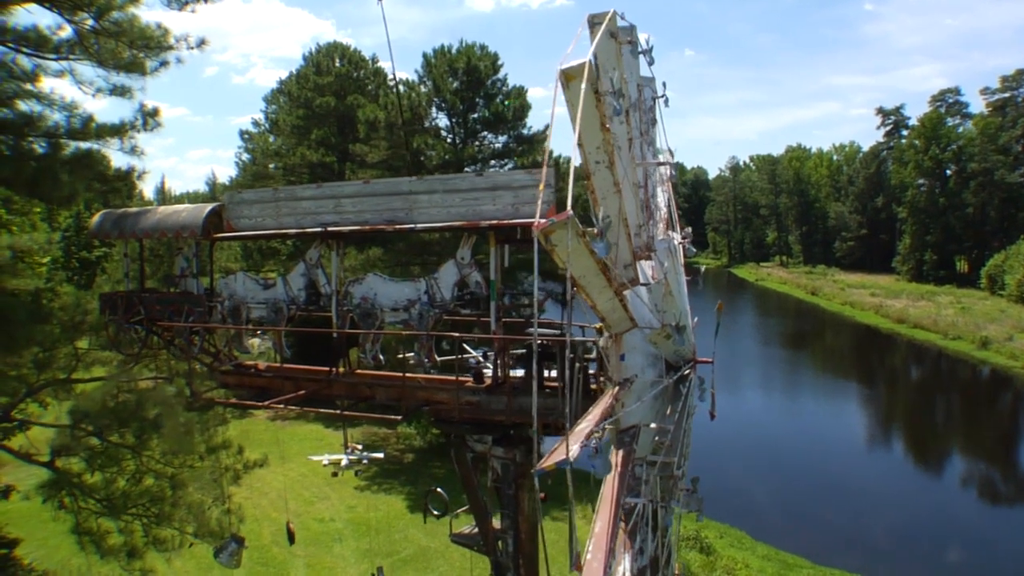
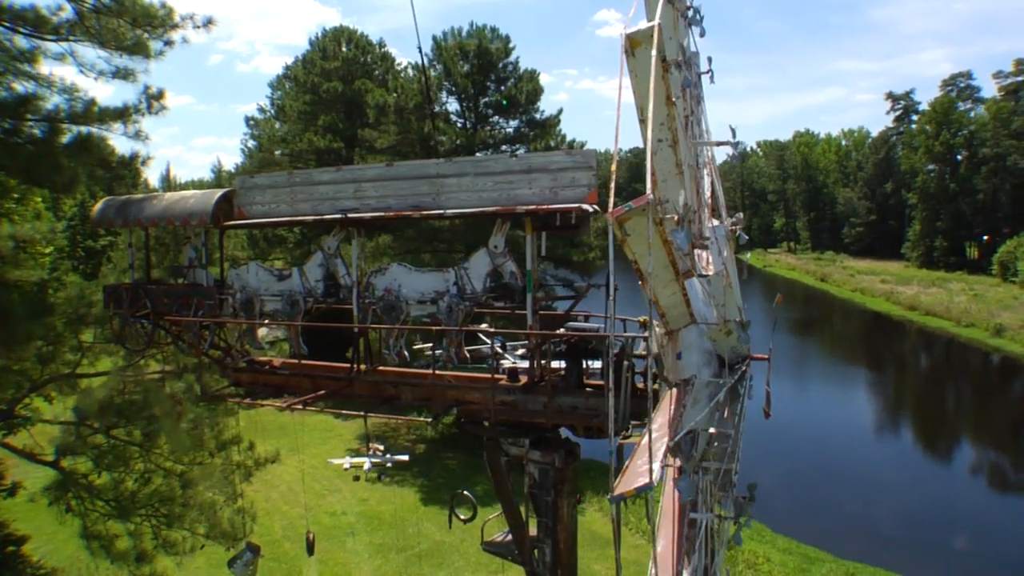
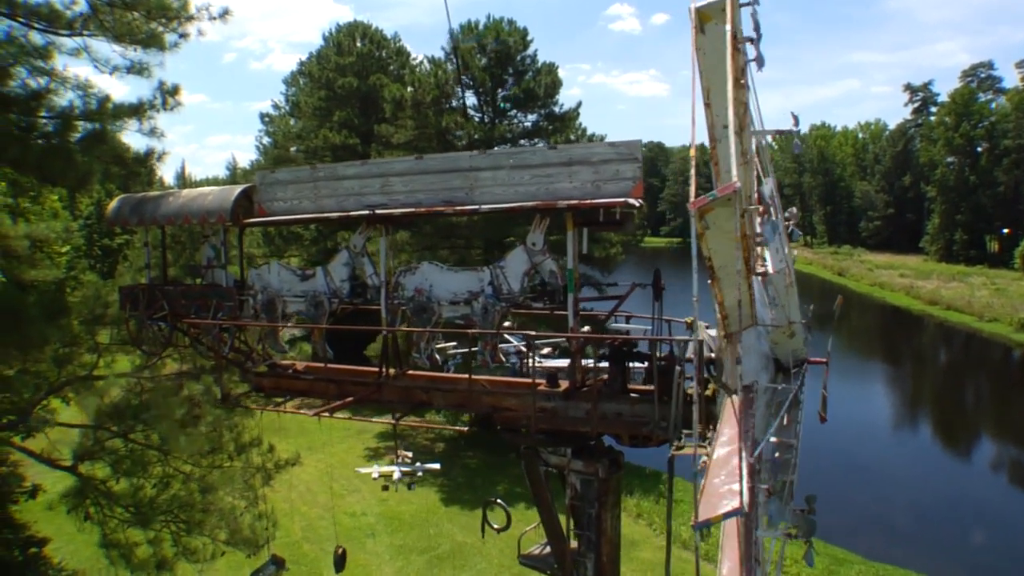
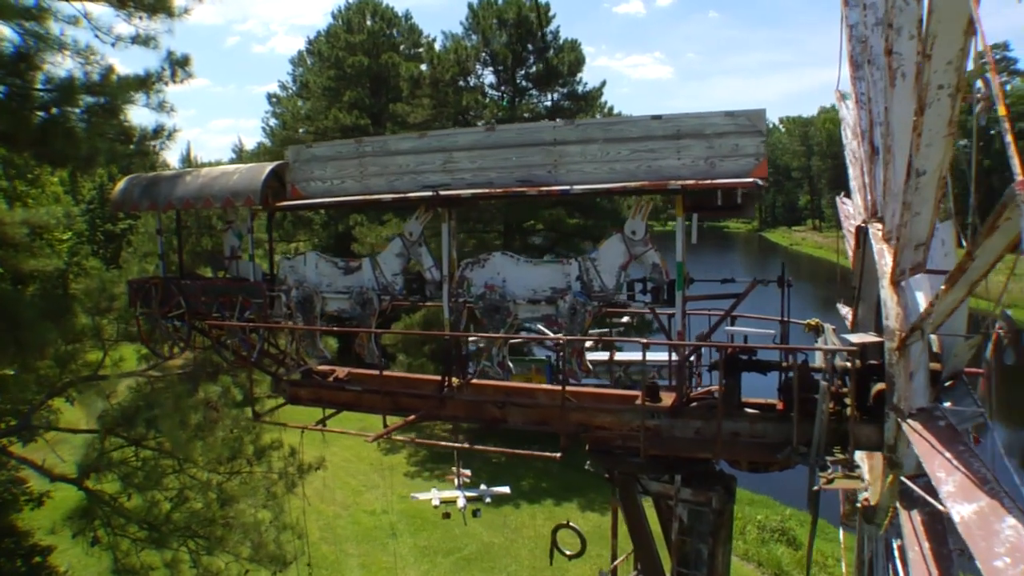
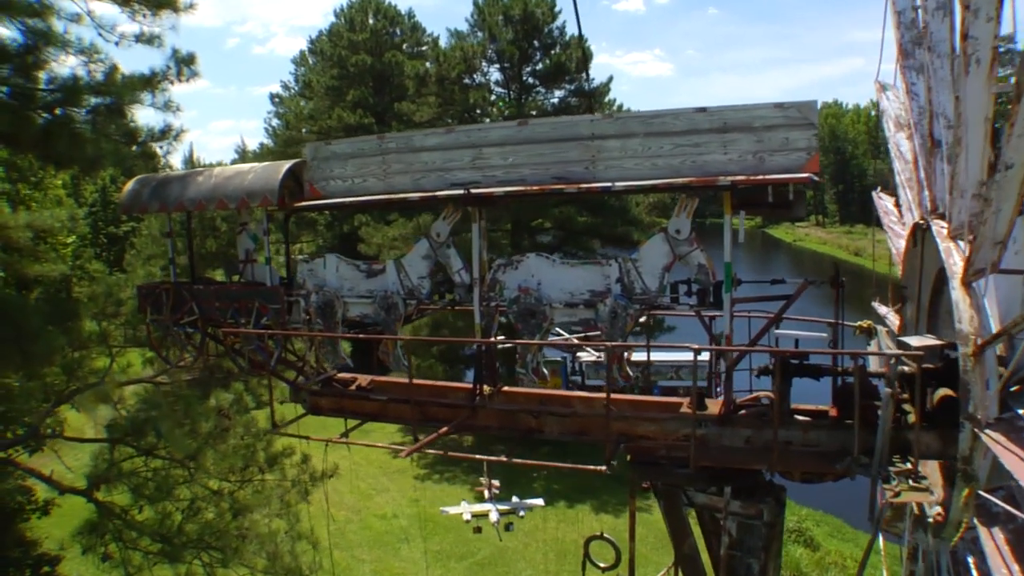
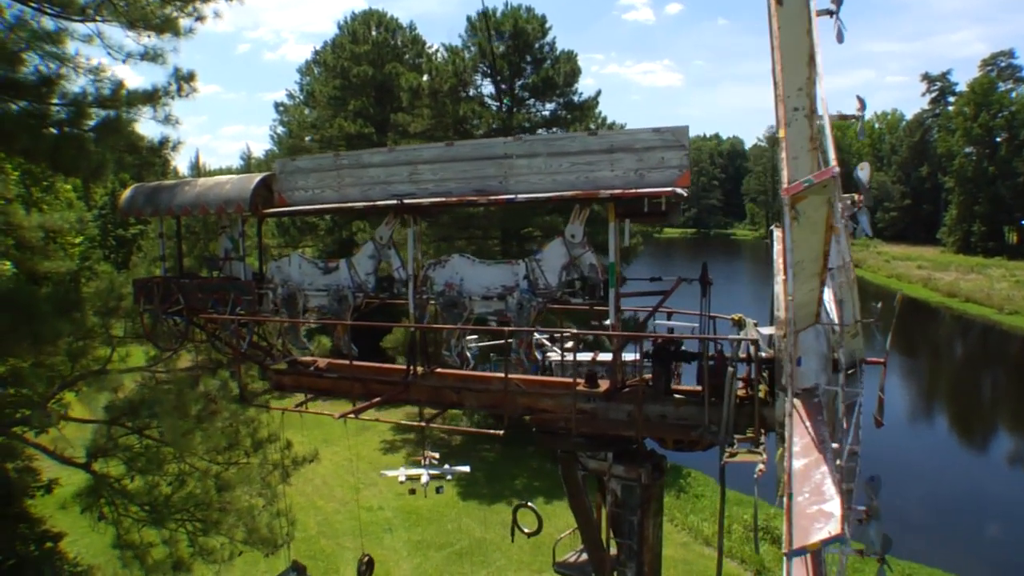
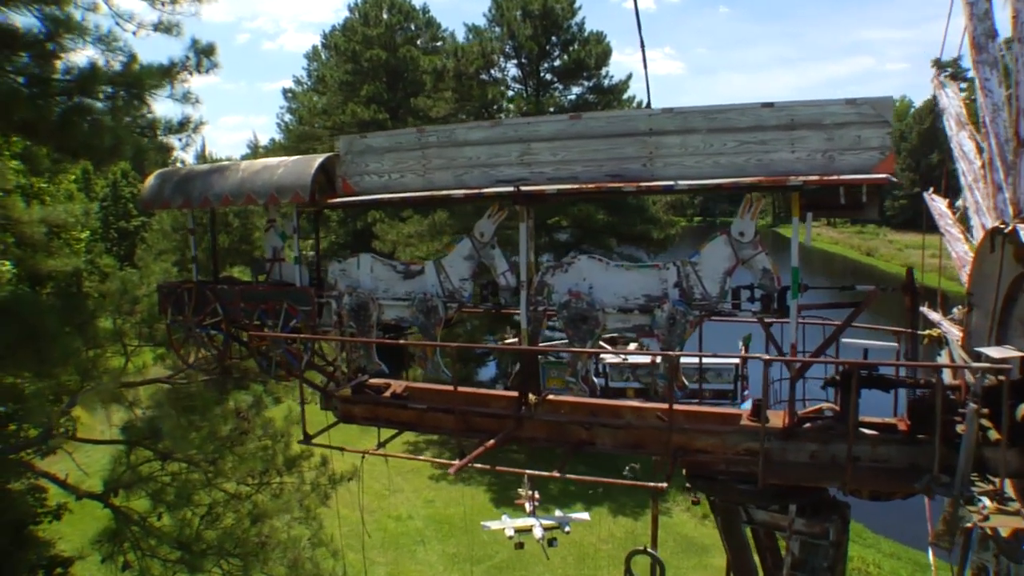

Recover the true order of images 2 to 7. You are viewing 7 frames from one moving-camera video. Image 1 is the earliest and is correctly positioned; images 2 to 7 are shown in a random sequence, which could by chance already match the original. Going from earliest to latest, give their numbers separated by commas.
2, 3, 6, 4, 5, 7
